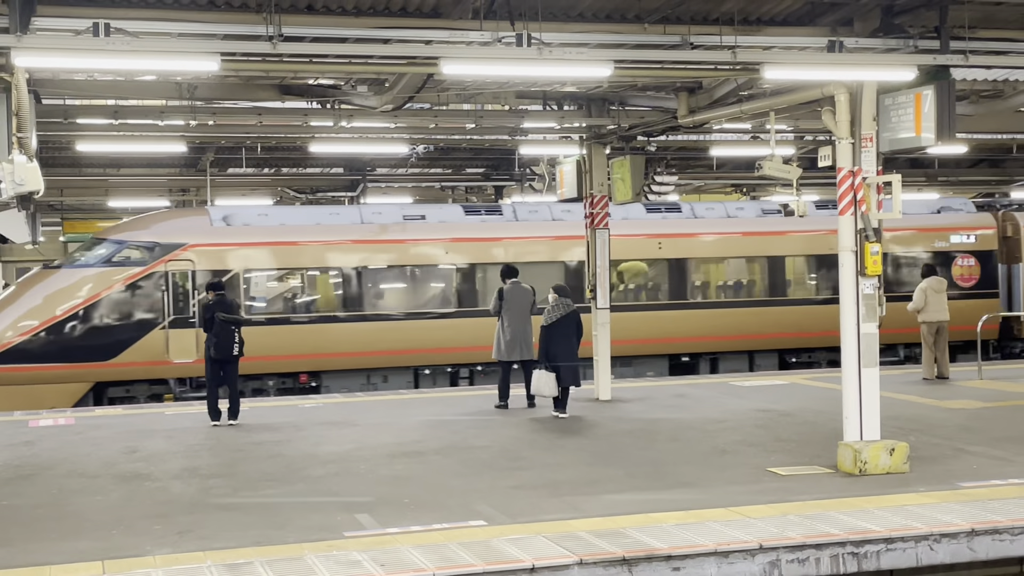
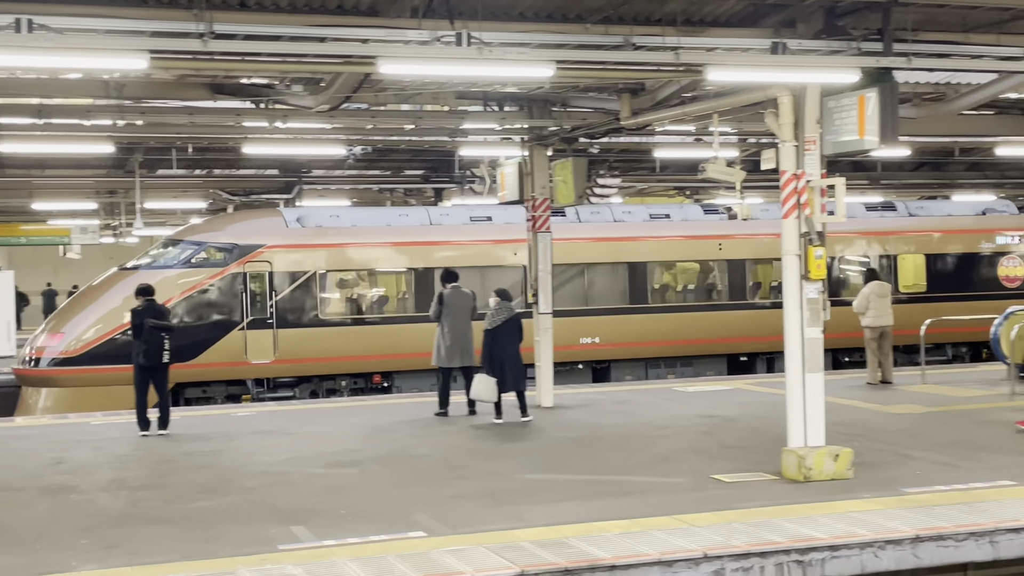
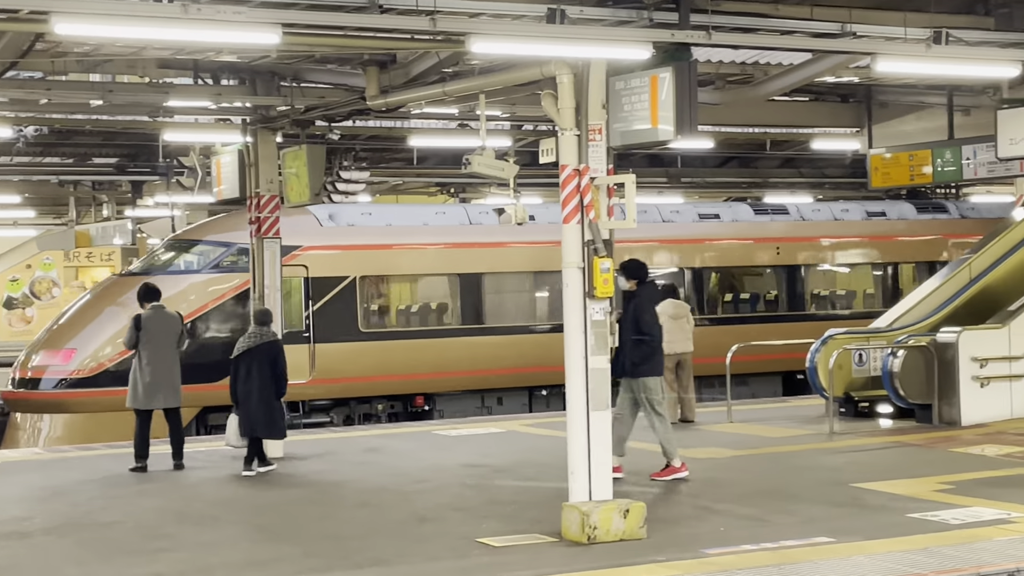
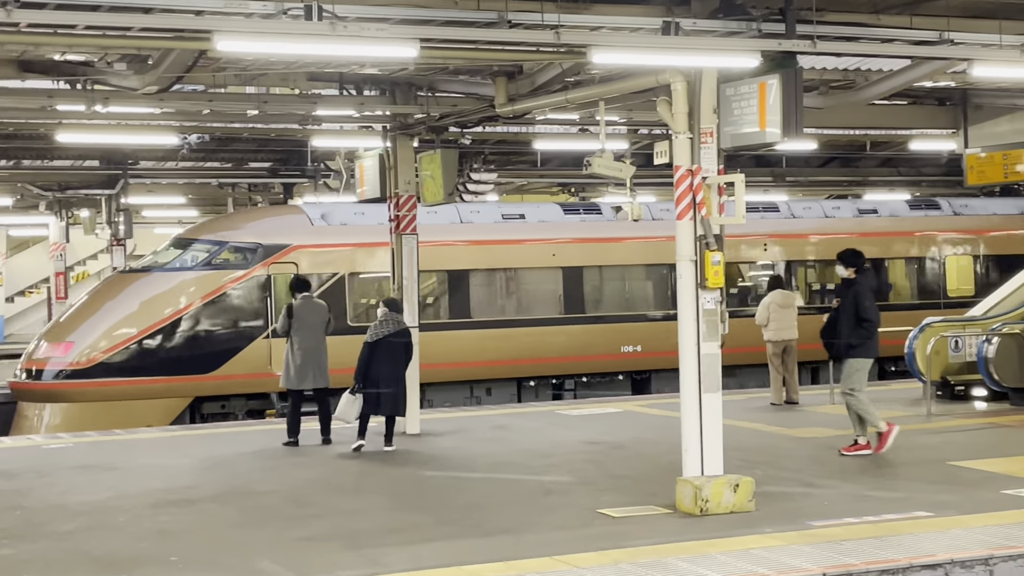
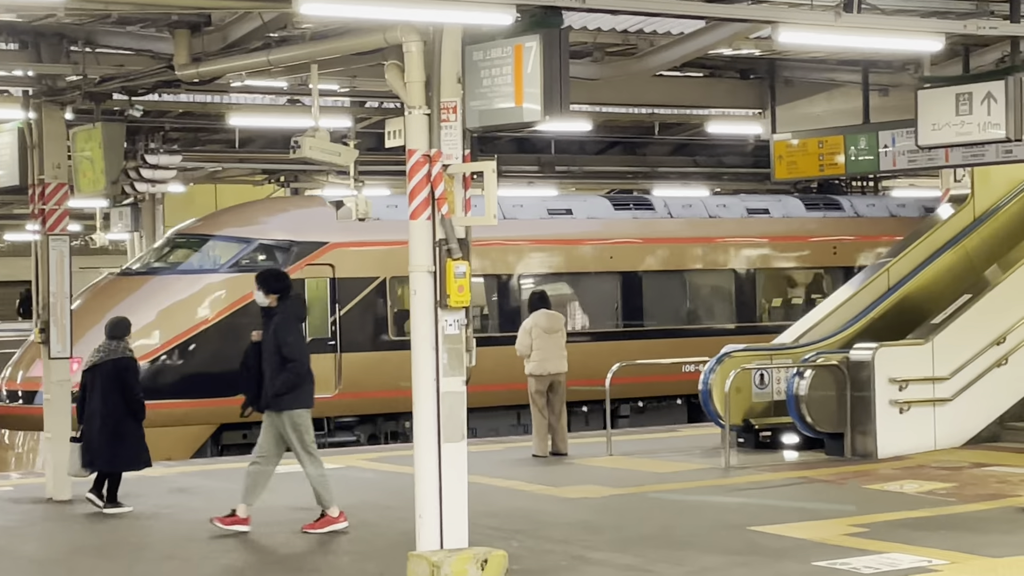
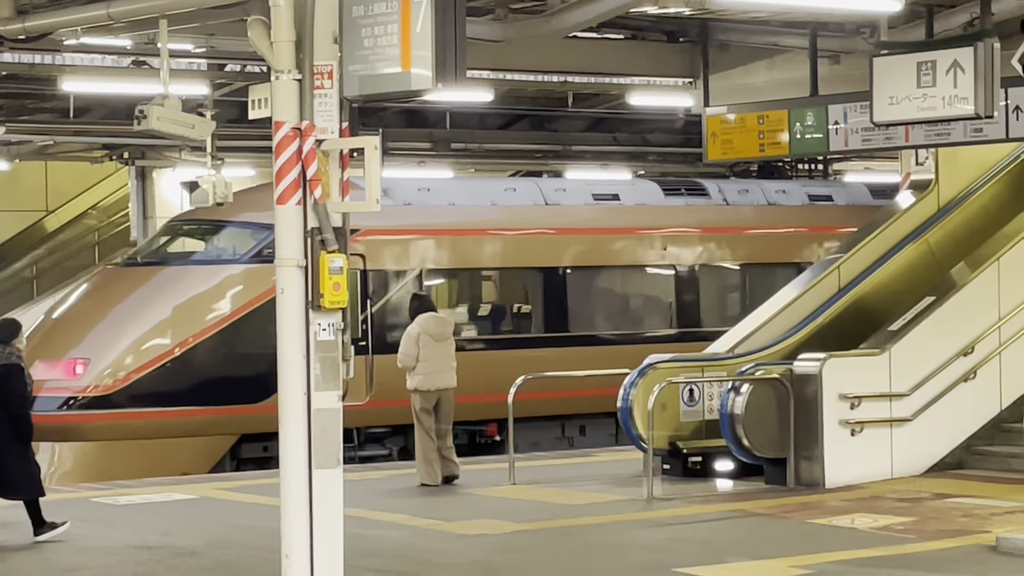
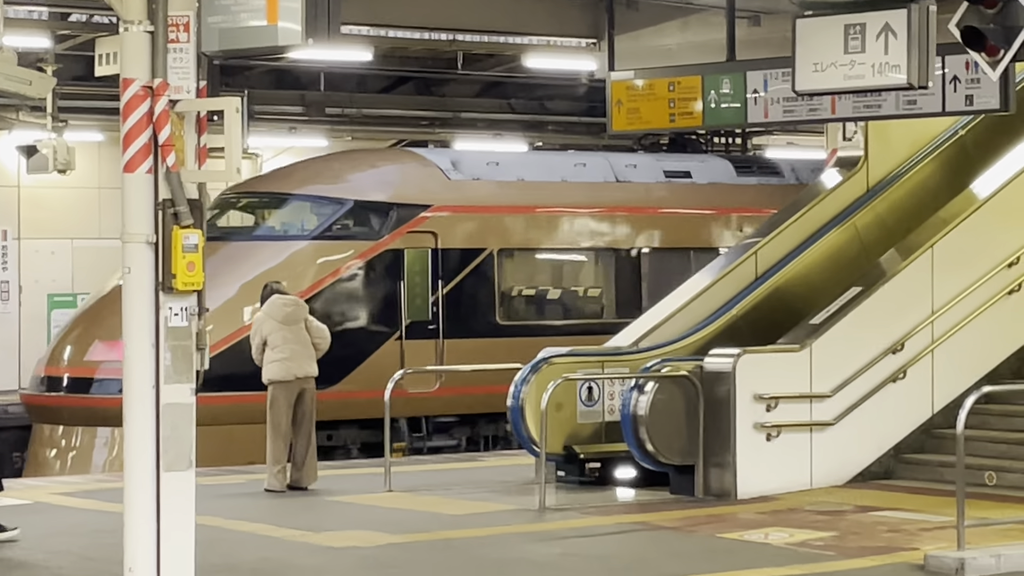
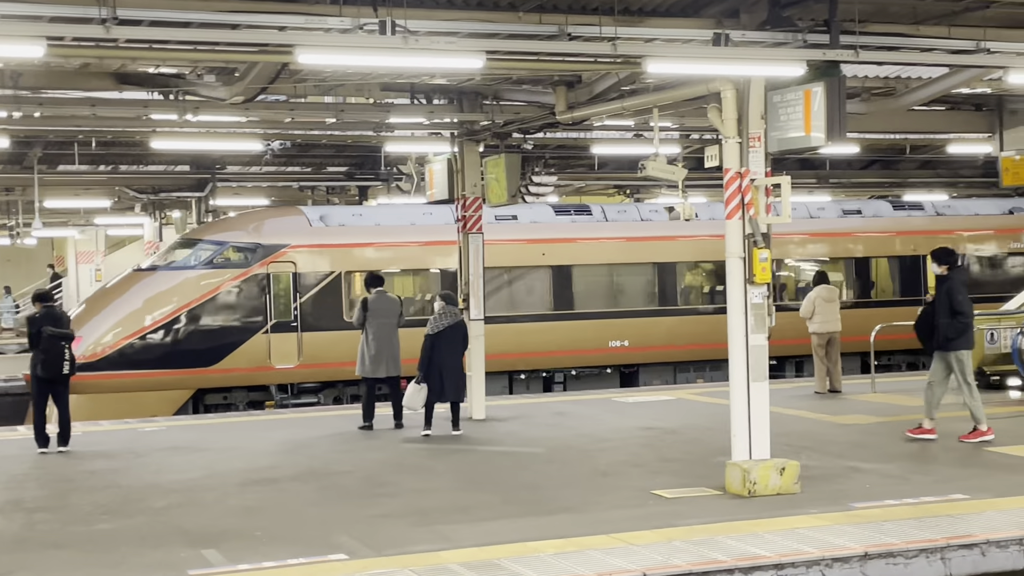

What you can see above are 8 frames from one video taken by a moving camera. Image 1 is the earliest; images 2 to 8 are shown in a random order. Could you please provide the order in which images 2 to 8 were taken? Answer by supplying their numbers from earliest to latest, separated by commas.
2, 8, 4, 3, 5, 6, 7
